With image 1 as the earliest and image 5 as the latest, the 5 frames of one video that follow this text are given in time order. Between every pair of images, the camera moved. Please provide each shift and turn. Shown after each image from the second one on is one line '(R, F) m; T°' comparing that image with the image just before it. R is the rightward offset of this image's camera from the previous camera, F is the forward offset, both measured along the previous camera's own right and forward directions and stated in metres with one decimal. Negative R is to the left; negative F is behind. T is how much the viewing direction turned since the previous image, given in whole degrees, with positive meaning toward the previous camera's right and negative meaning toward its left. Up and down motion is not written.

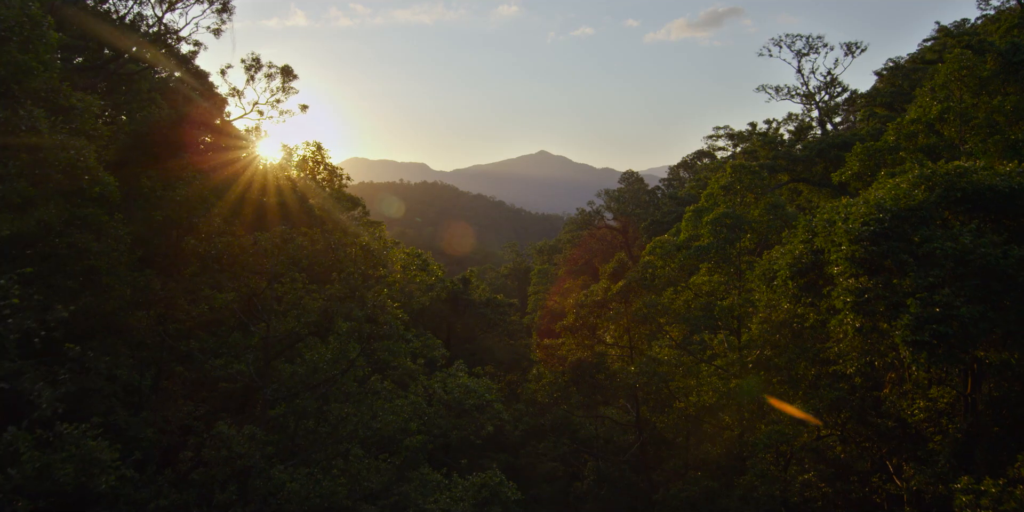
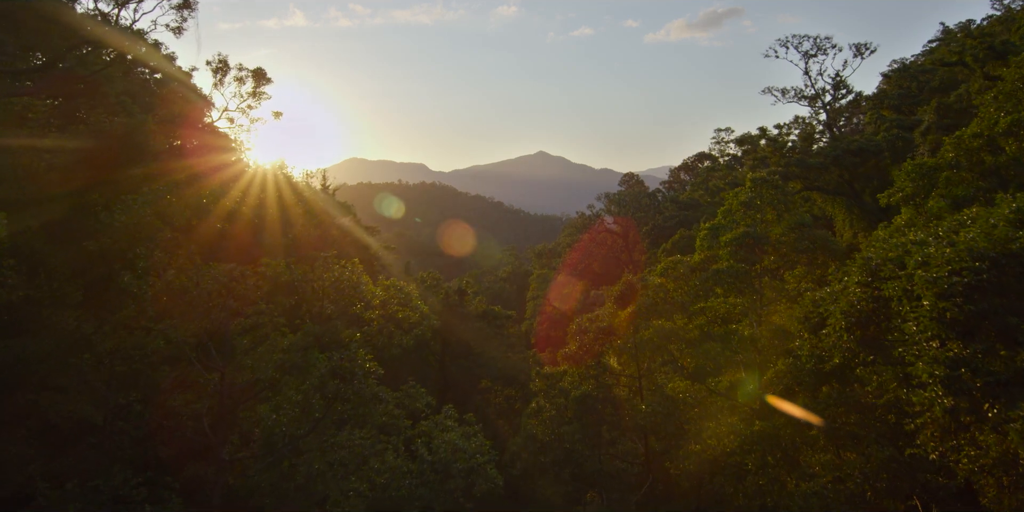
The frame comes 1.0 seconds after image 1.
(0.0, +1.0) m; 0°
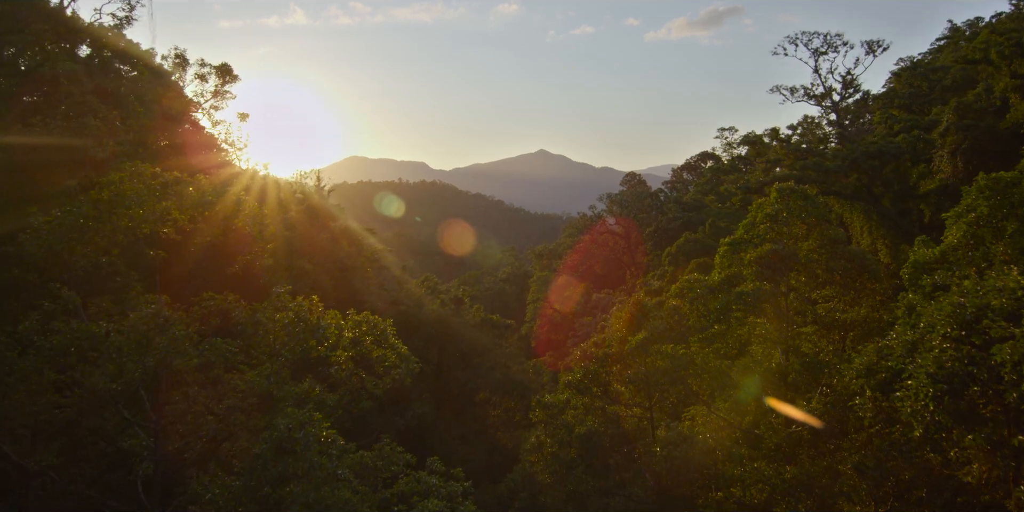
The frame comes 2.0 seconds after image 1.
(0.0, +1.0) m; 0°
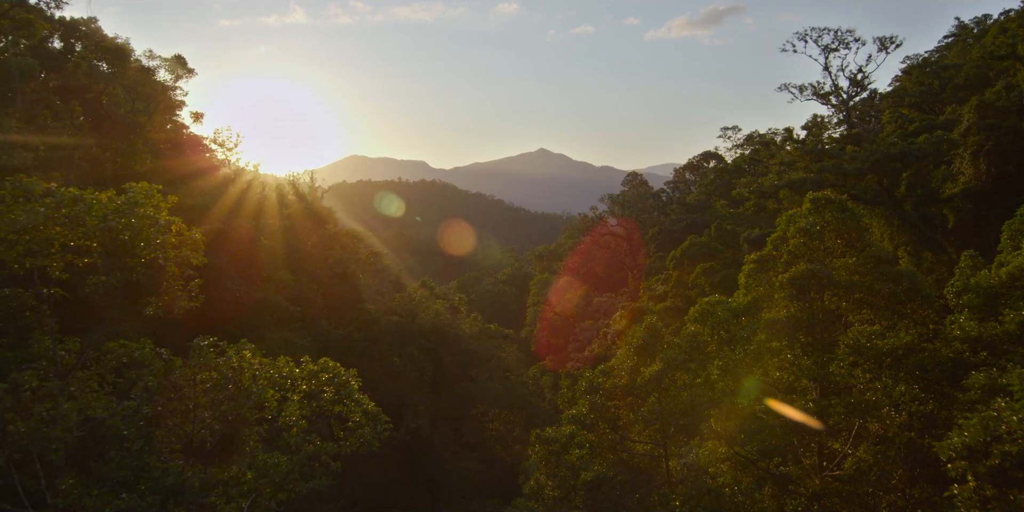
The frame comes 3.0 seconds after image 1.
(0.0, +1.0) m; 0°
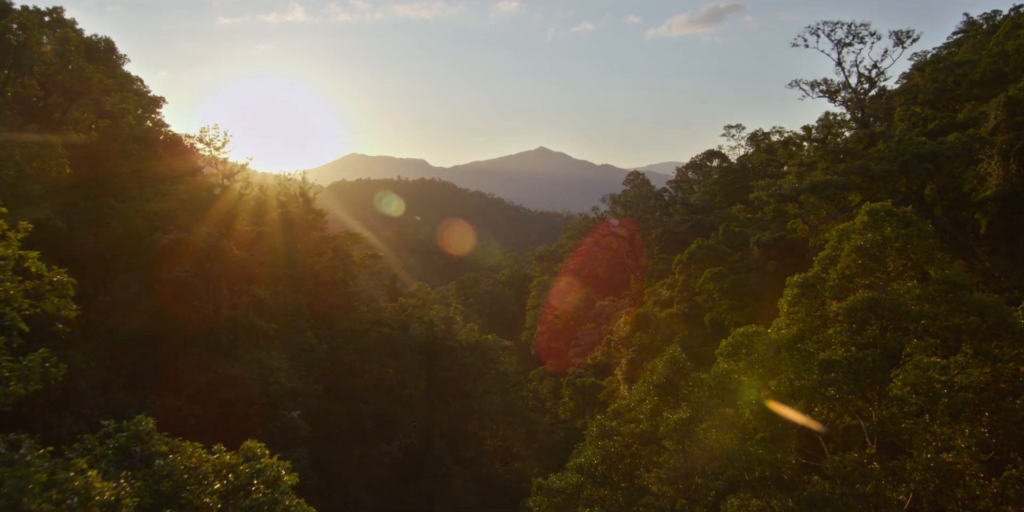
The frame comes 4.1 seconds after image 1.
(0.0, +1.2) m; 0°
